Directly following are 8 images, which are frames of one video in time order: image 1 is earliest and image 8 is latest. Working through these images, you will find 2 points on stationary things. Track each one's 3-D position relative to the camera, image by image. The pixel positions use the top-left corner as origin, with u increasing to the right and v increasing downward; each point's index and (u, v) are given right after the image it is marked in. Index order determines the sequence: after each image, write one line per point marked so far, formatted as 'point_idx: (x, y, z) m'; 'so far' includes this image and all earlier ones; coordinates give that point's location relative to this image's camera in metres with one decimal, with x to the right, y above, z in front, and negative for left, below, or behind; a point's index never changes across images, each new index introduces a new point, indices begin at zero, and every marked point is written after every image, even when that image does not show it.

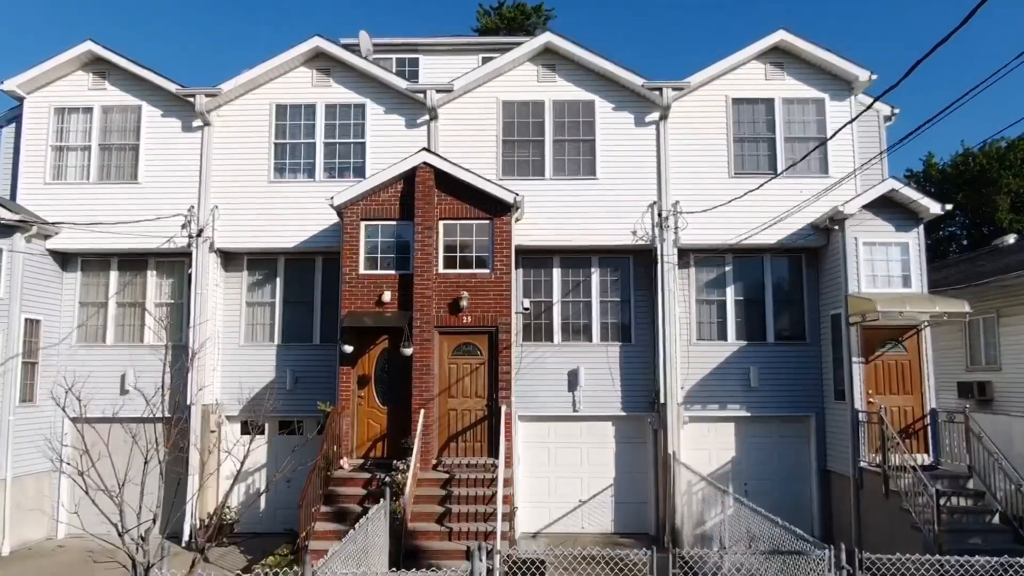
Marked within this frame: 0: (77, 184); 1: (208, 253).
0: (-7.9, +1.9, +14.1) m
1: (-5.4, +0.6, +13.8) m
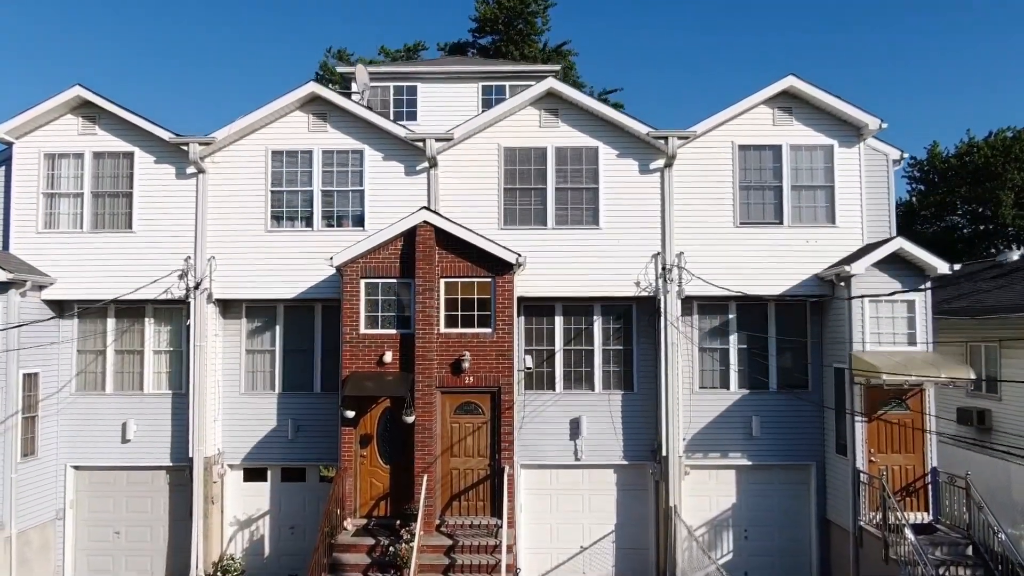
0: (-7.9, +1.0, +13.8) m
1: (-5.4, -0.3, +13.6) m
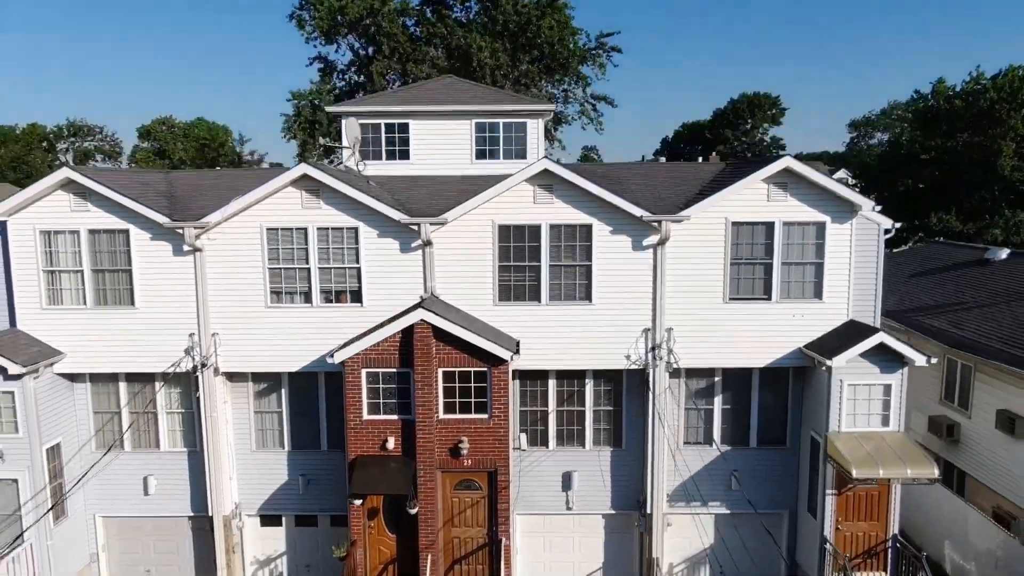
0: (-8.0, -0.4, +14.1) m
1: (-5.5, -1.6, +14.2) m
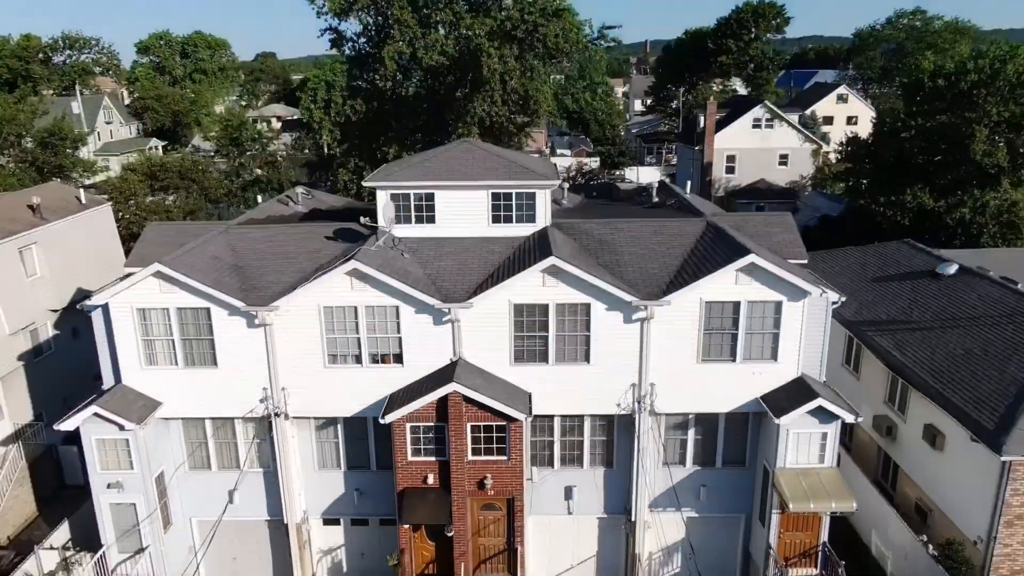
0: (-7.7, -1.8, +17.3) m
1: (-5.2, -3.0, +17.6) m
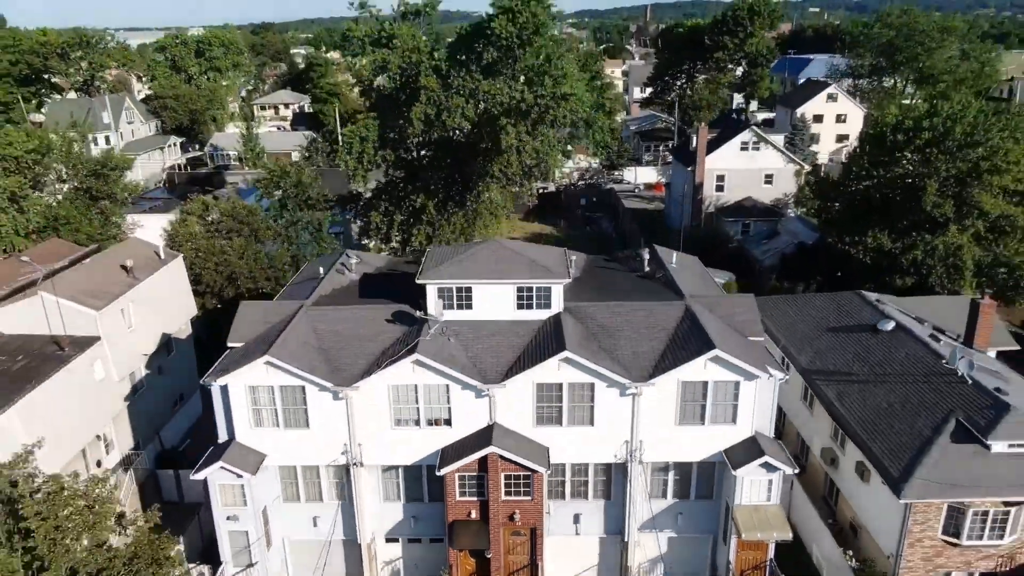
0: (-7.1, -4.1, +22.7) m
1: (-4.6, -5.3, +23.0) m
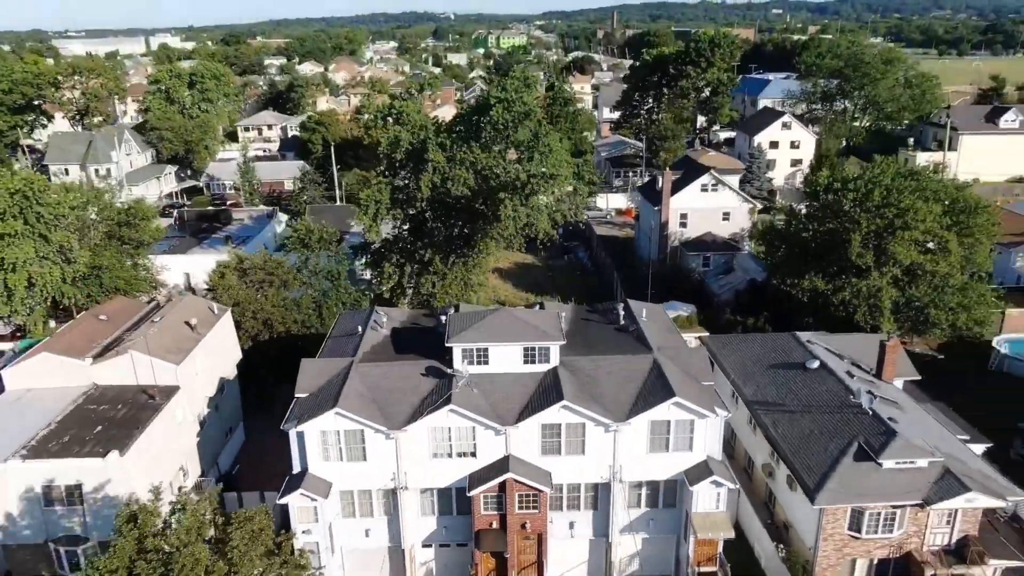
0: (-6.7, -6.6, +29.3) m
1: (-4.1, -7.8, +29.7) m
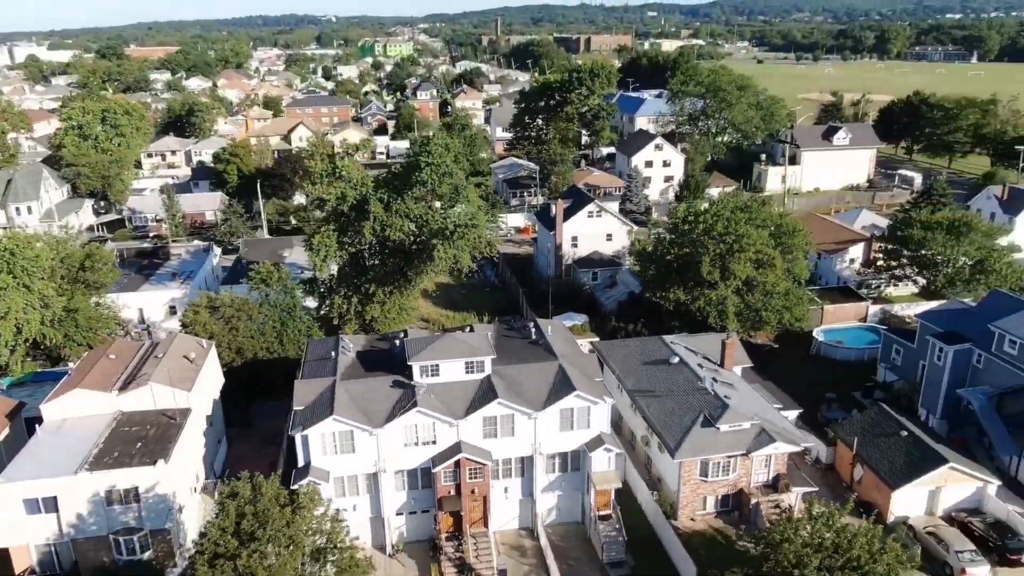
0: (-9.2, -8.6, +39.5) m
1: (-6.7, -9.6, +40.2) m
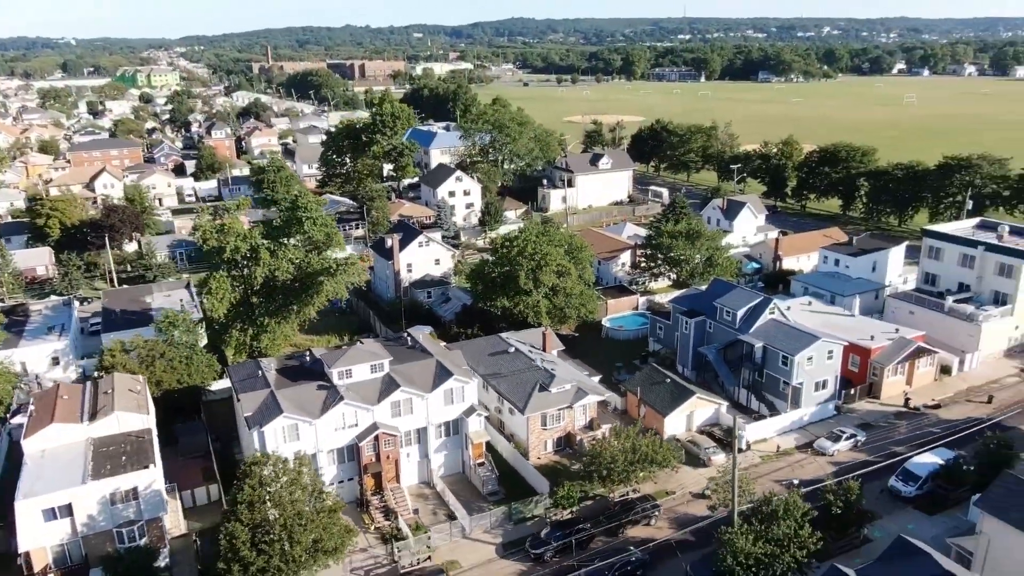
0: (-15.7, -10.8, +53.1) m
1: (-13.4, -11.6, +54.5) m
